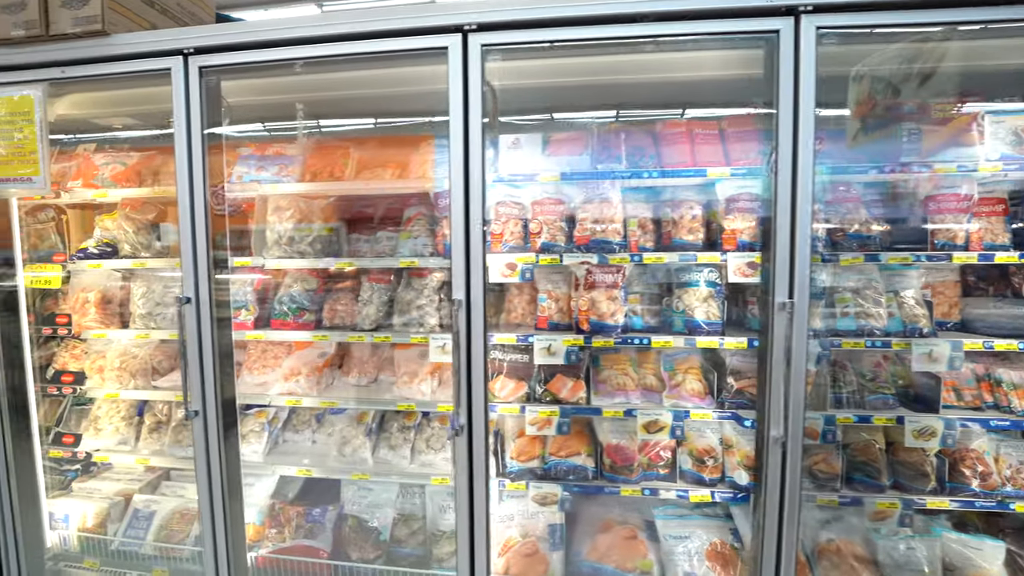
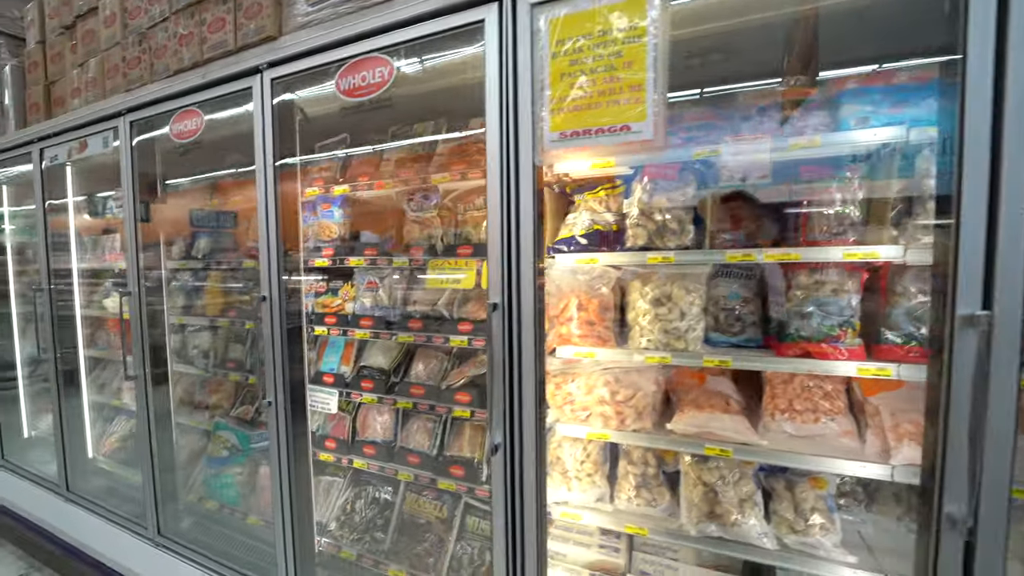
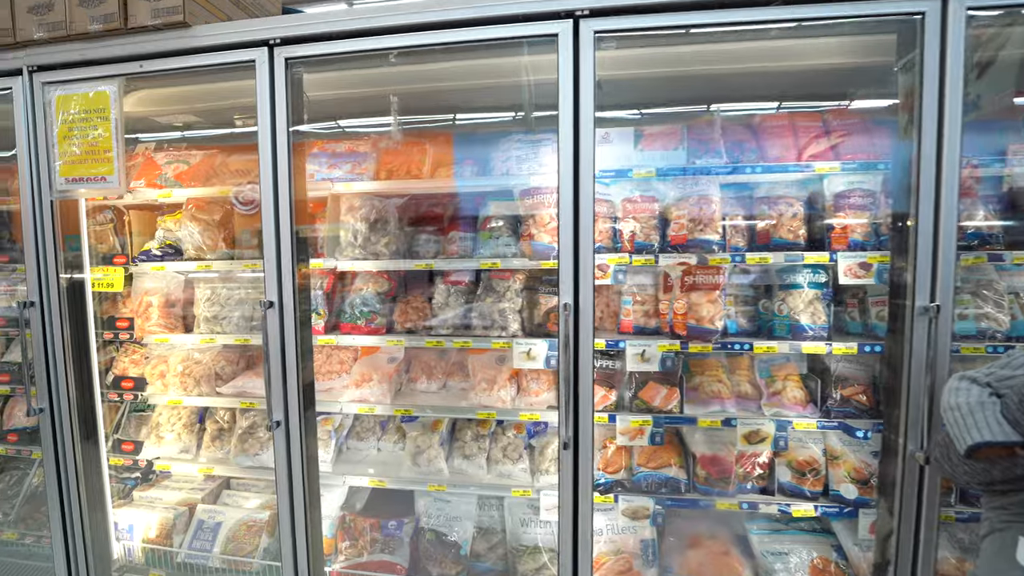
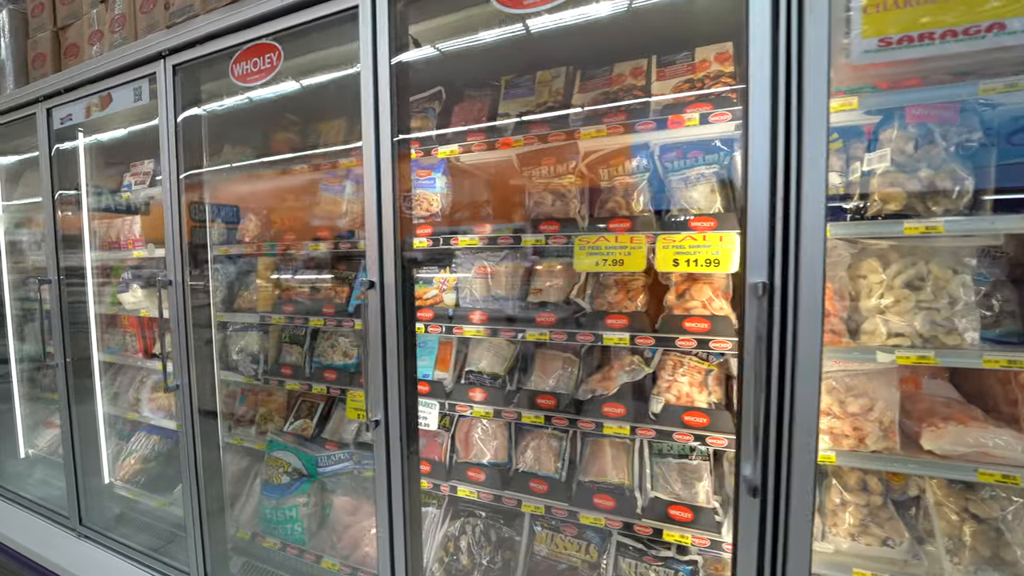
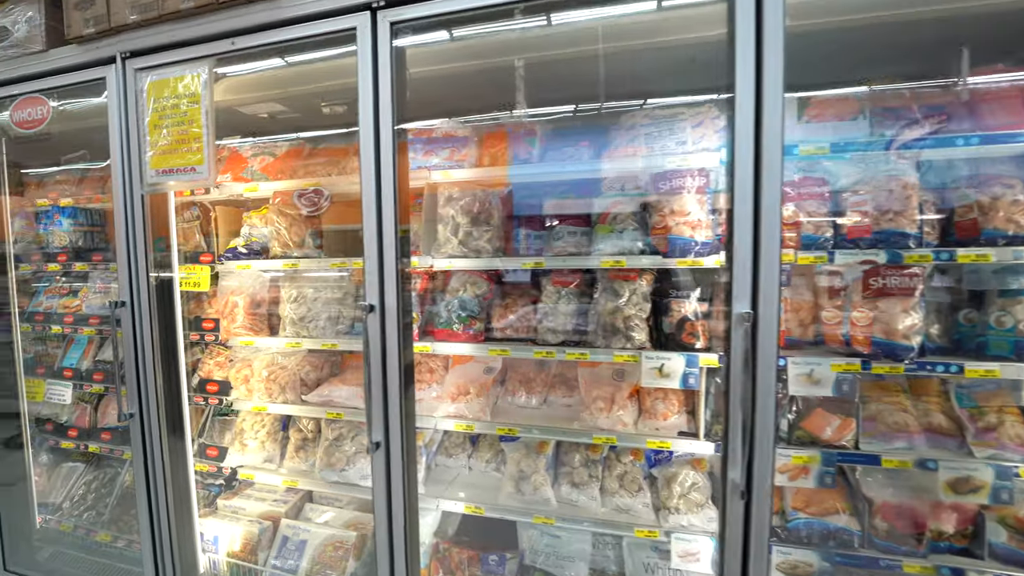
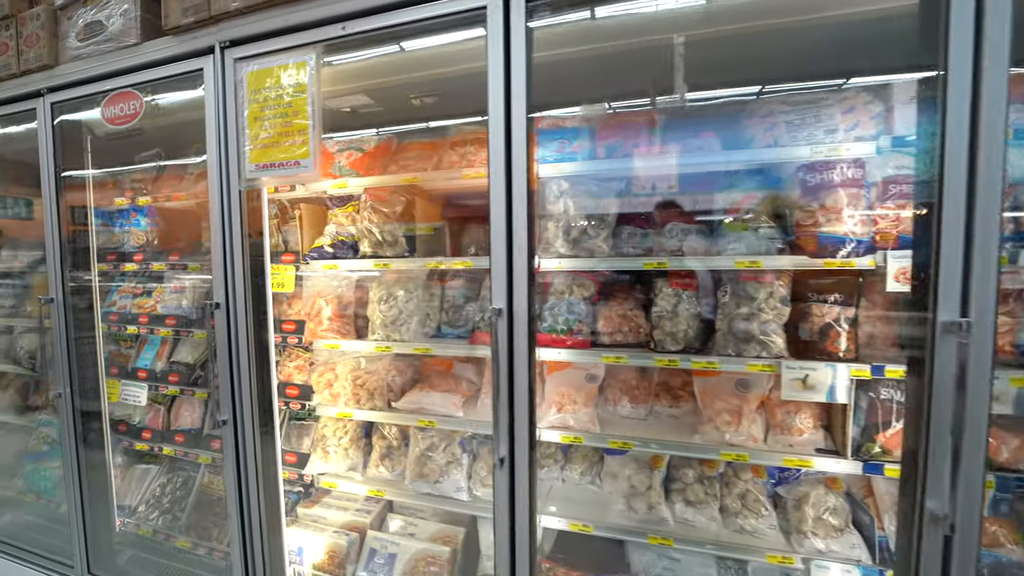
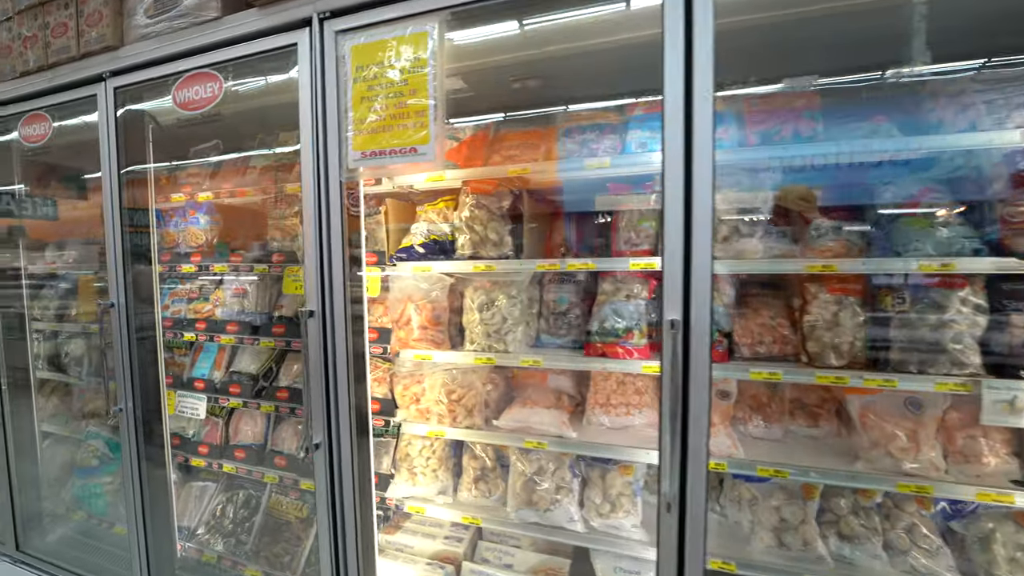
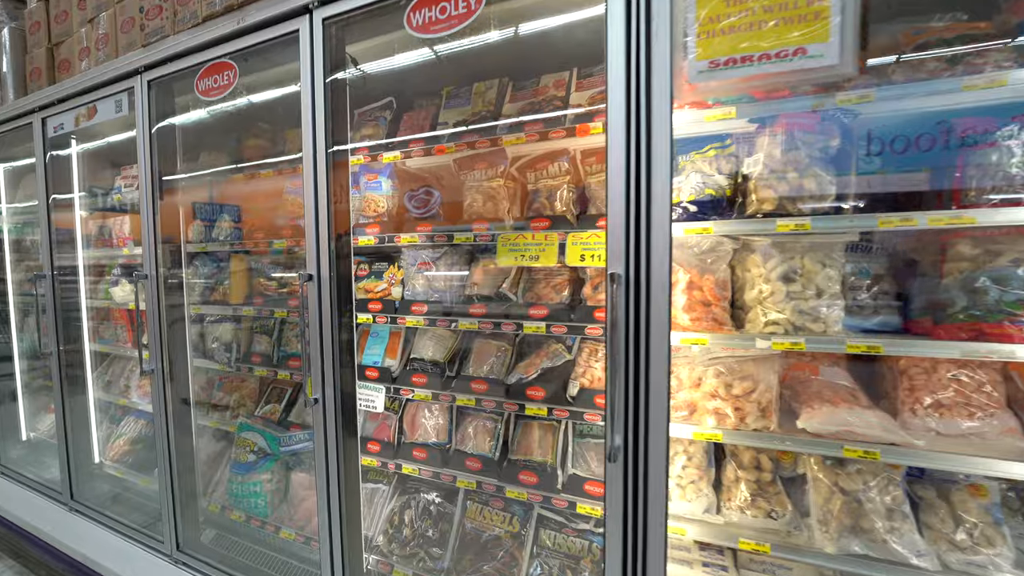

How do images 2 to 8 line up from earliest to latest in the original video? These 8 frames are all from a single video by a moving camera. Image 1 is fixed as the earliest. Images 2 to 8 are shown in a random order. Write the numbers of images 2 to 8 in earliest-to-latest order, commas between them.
3, 5, 6, 7, 2, 8, 4
